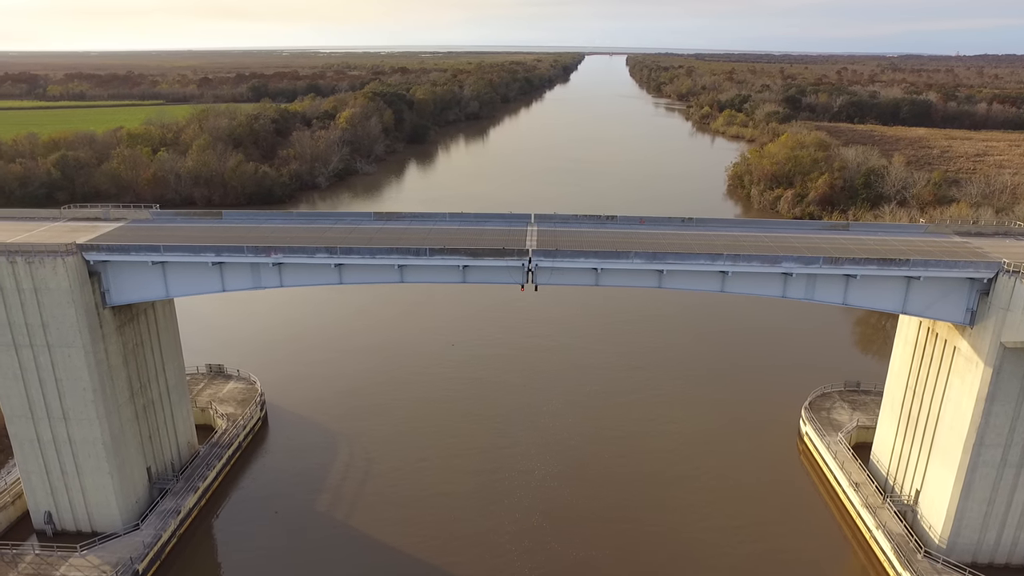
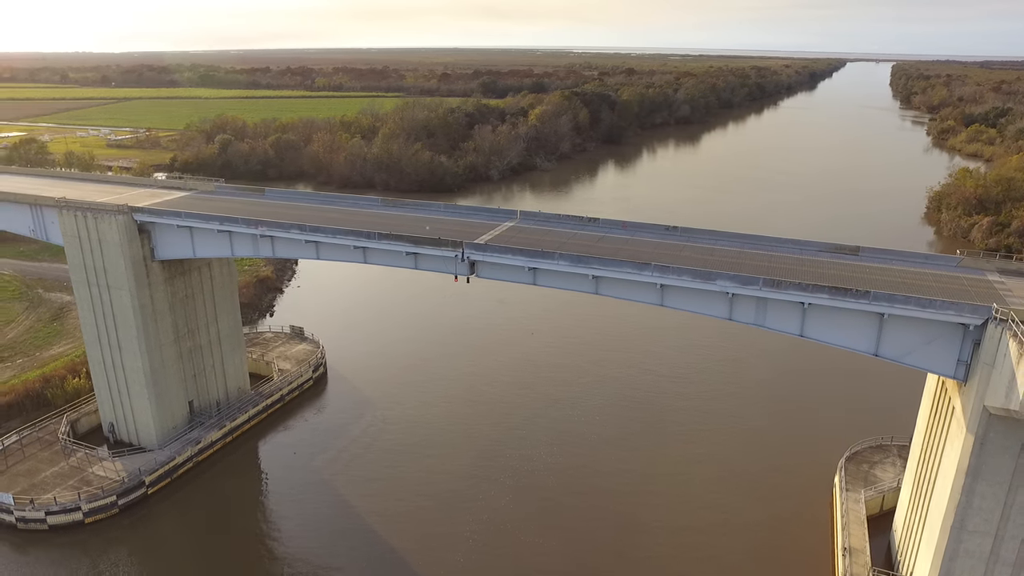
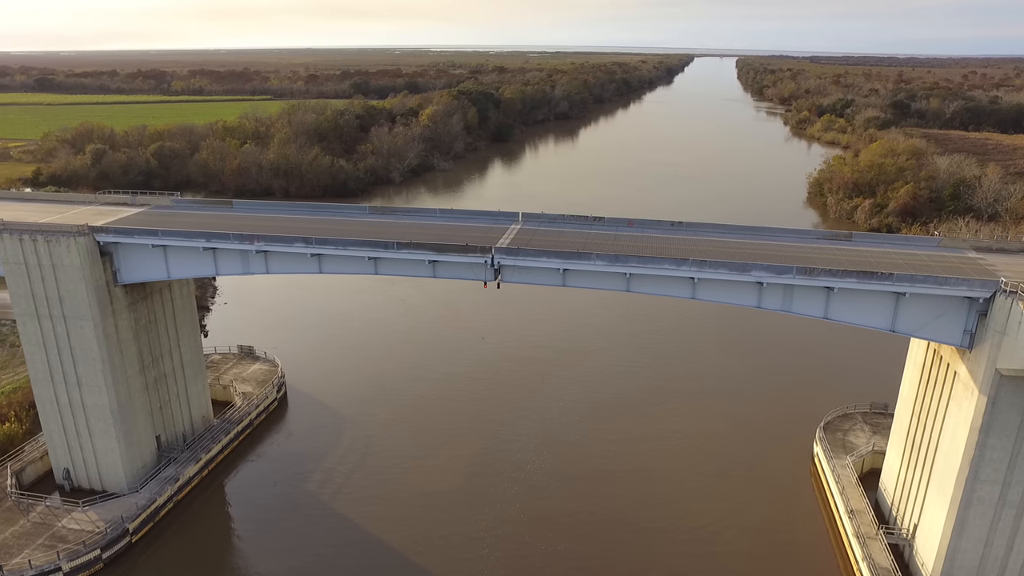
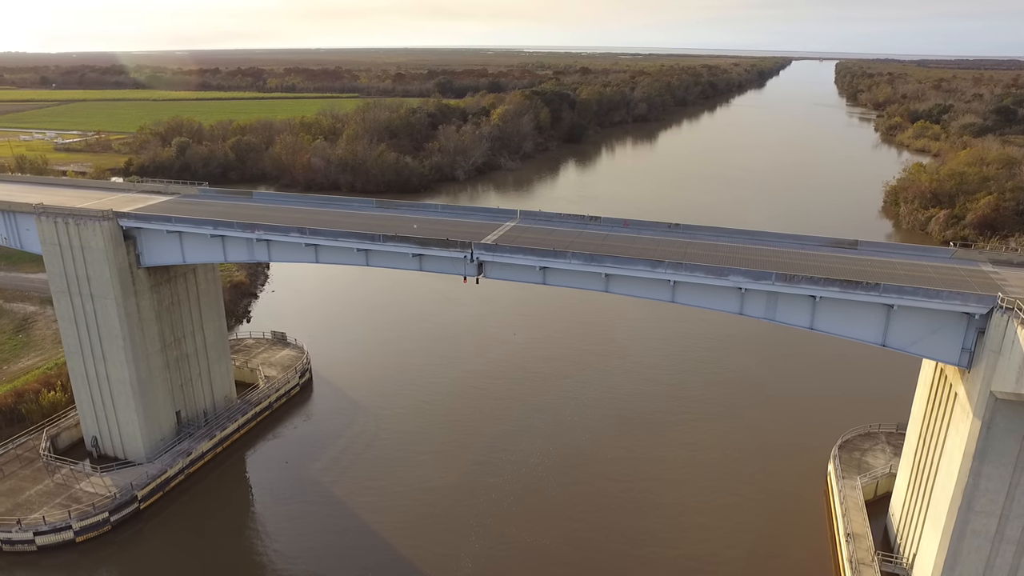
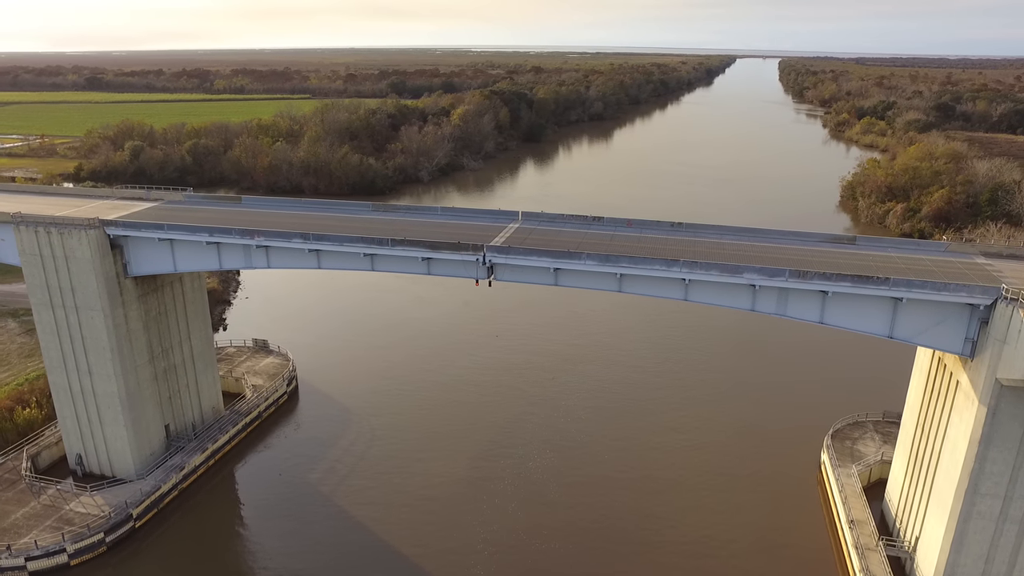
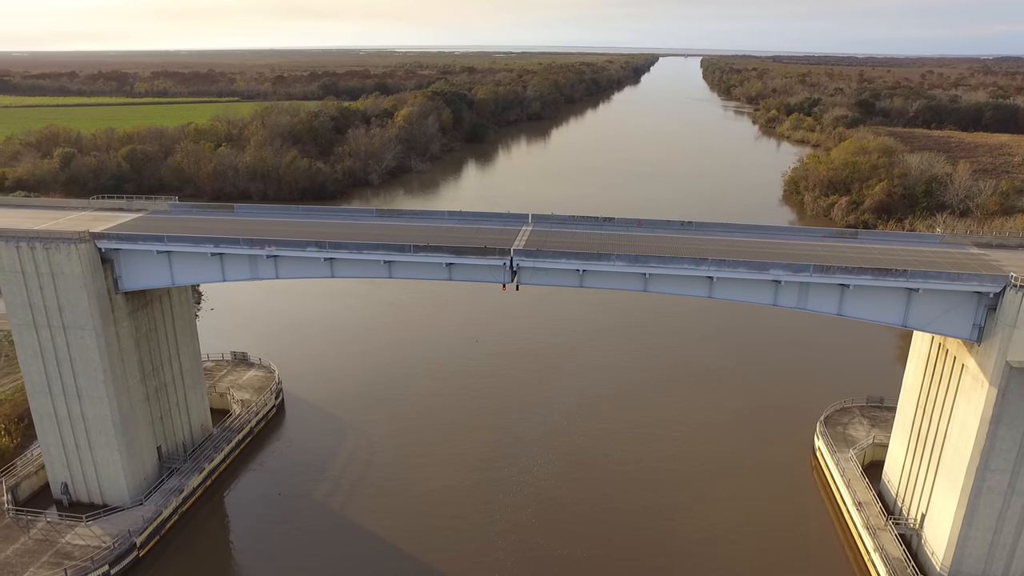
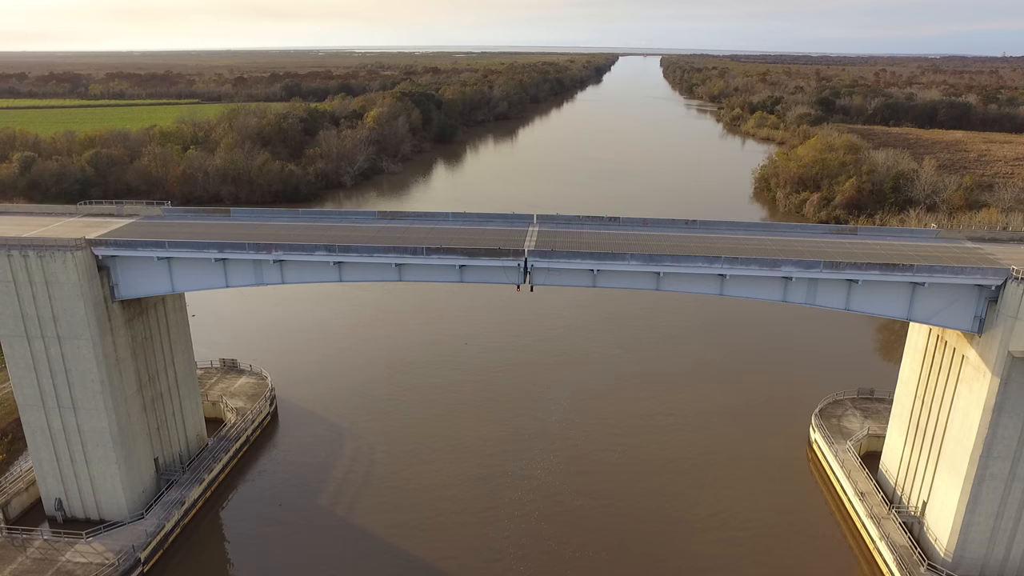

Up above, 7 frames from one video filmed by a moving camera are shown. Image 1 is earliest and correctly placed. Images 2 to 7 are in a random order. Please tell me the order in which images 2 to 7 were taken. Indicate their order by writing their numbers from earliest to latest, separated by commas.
7, 6, 3, 5, 4, 2
